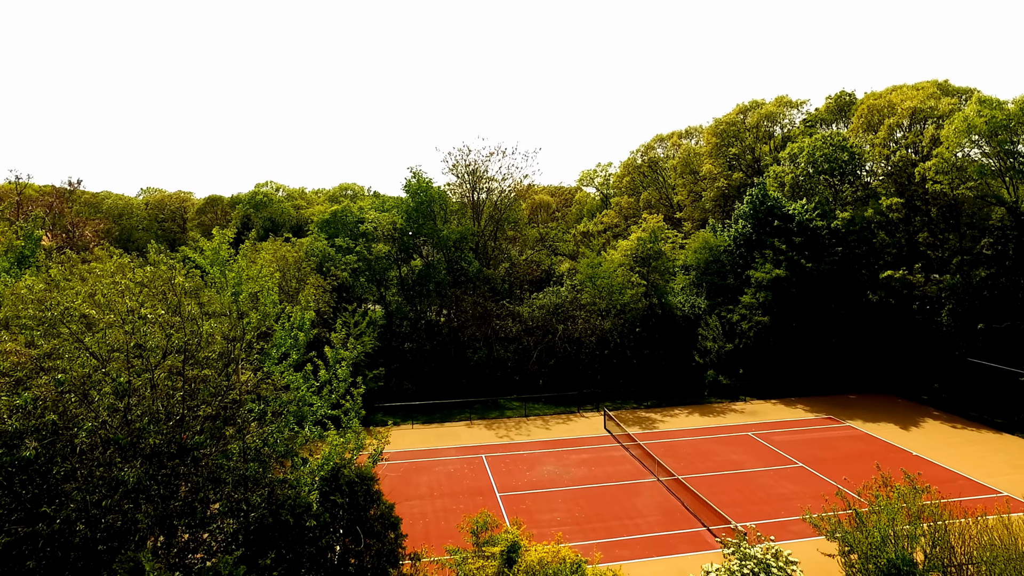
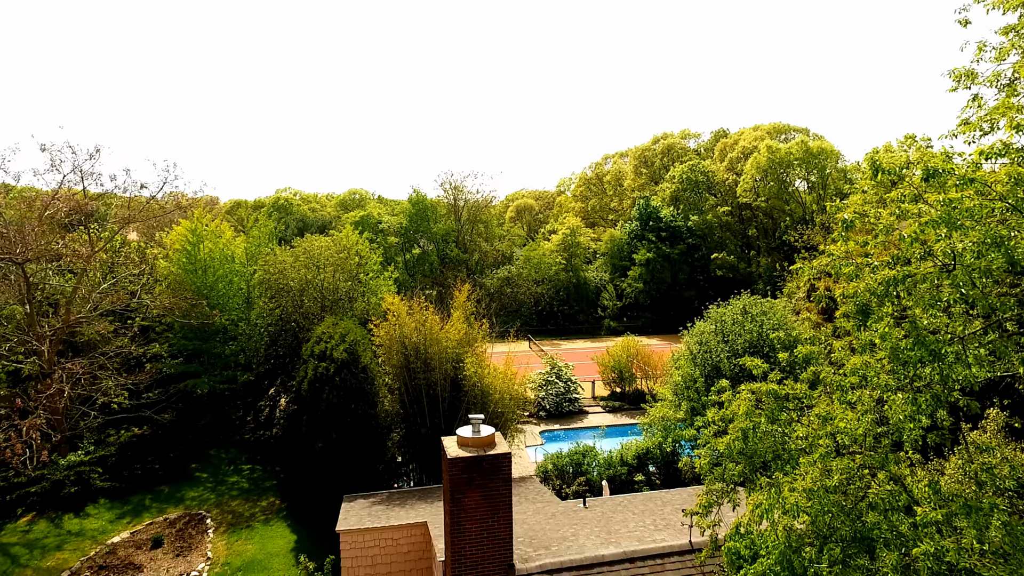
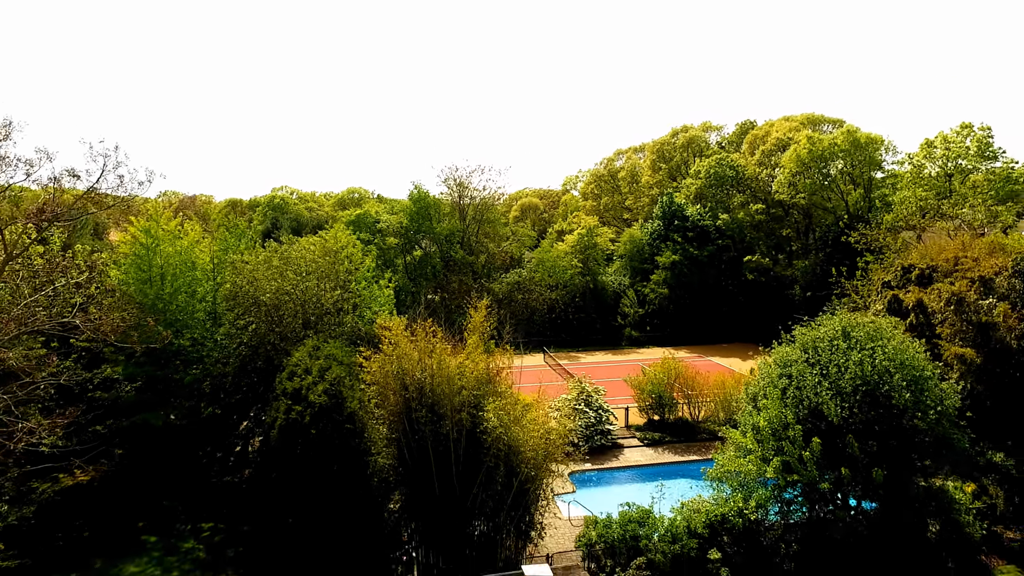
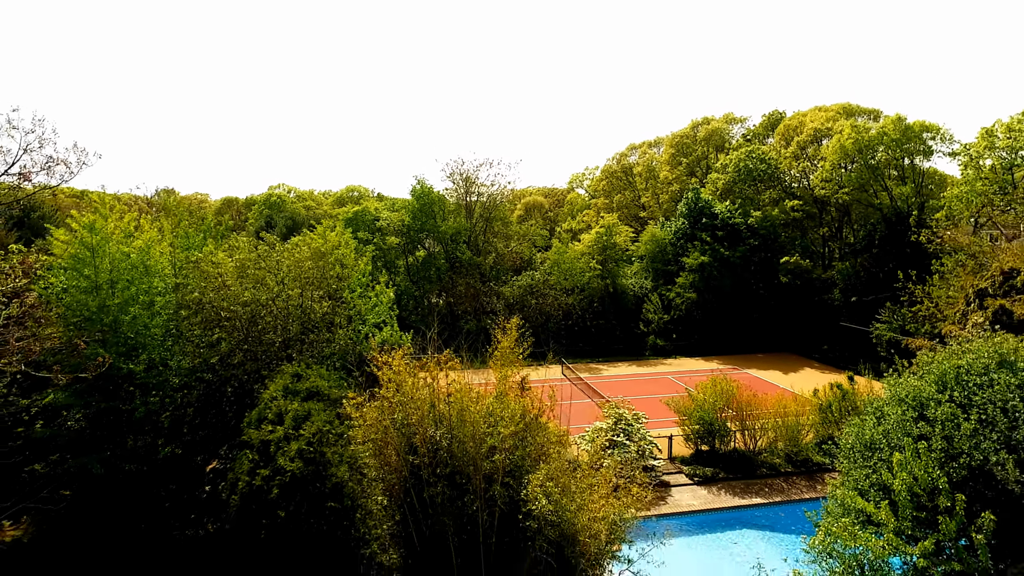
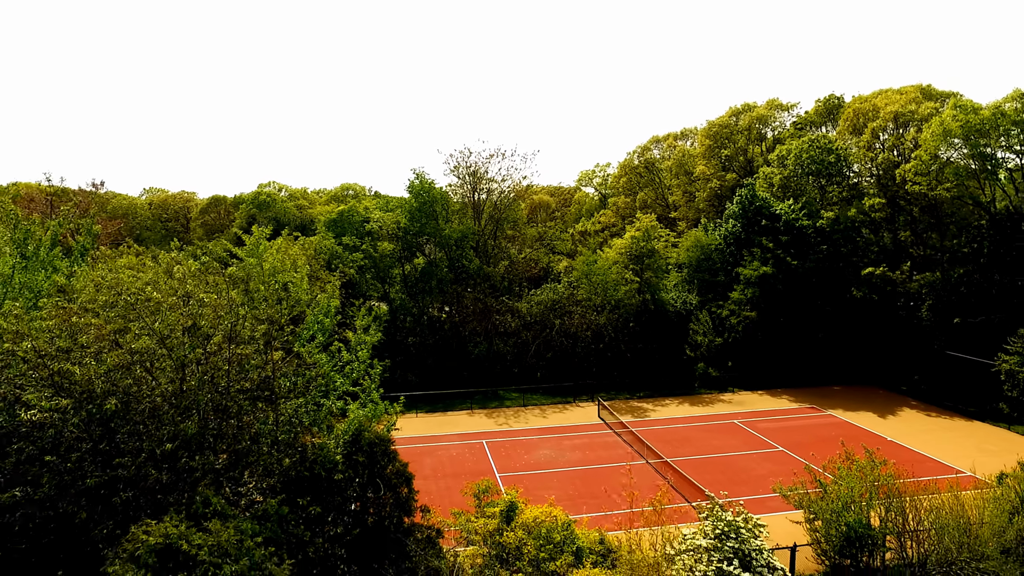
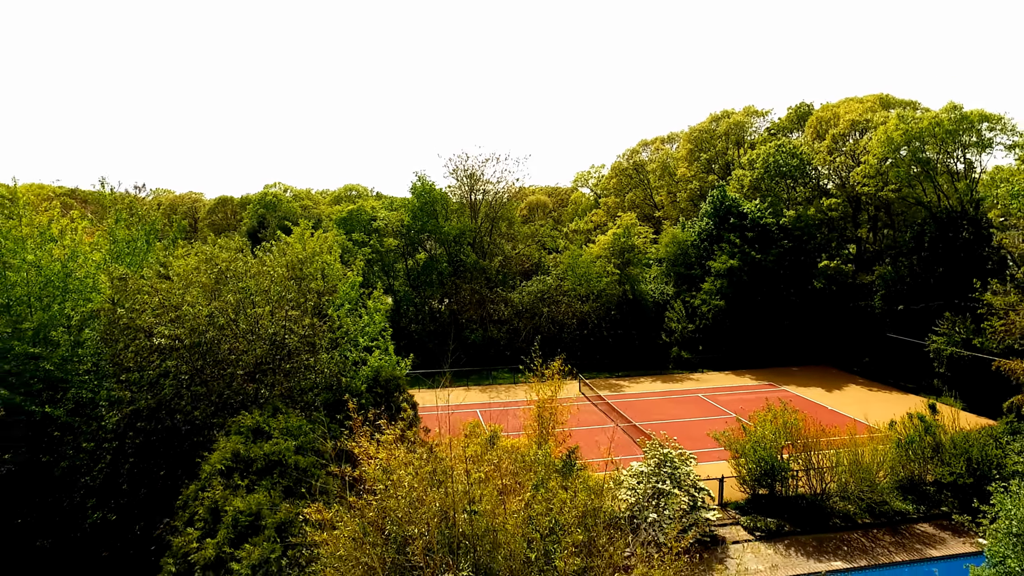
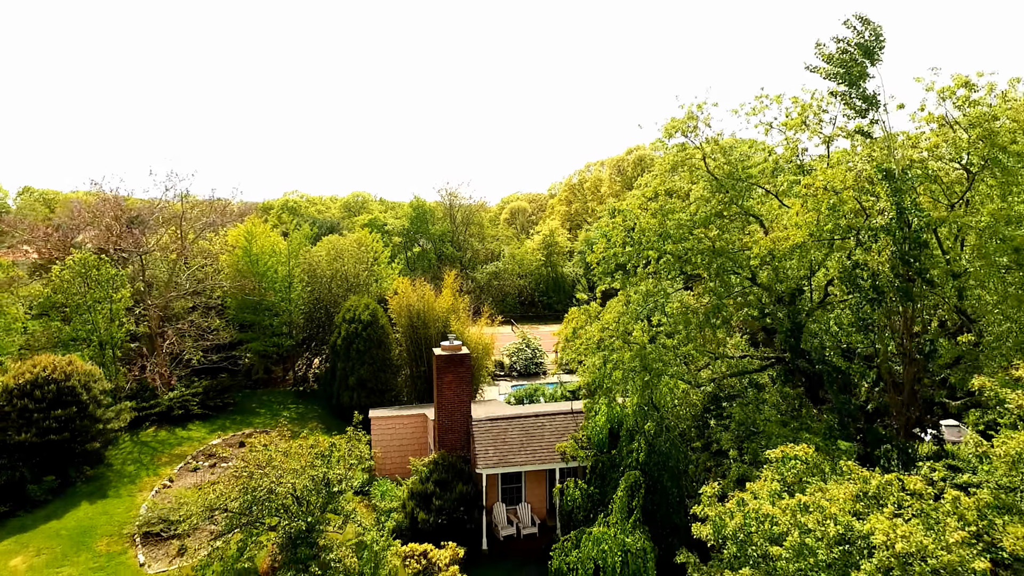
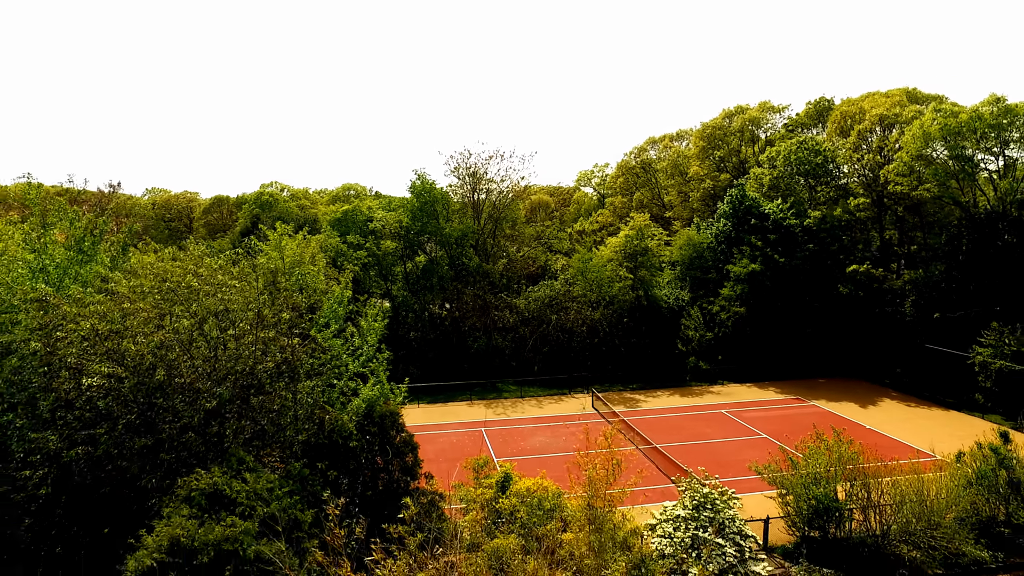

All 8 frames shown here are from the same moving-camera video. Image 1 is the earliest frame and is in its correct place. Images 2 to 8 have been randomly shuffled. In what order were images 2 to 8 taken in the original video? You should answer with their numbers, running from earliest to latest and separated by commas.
5, 8, 6, 4, 3, 2, 7
